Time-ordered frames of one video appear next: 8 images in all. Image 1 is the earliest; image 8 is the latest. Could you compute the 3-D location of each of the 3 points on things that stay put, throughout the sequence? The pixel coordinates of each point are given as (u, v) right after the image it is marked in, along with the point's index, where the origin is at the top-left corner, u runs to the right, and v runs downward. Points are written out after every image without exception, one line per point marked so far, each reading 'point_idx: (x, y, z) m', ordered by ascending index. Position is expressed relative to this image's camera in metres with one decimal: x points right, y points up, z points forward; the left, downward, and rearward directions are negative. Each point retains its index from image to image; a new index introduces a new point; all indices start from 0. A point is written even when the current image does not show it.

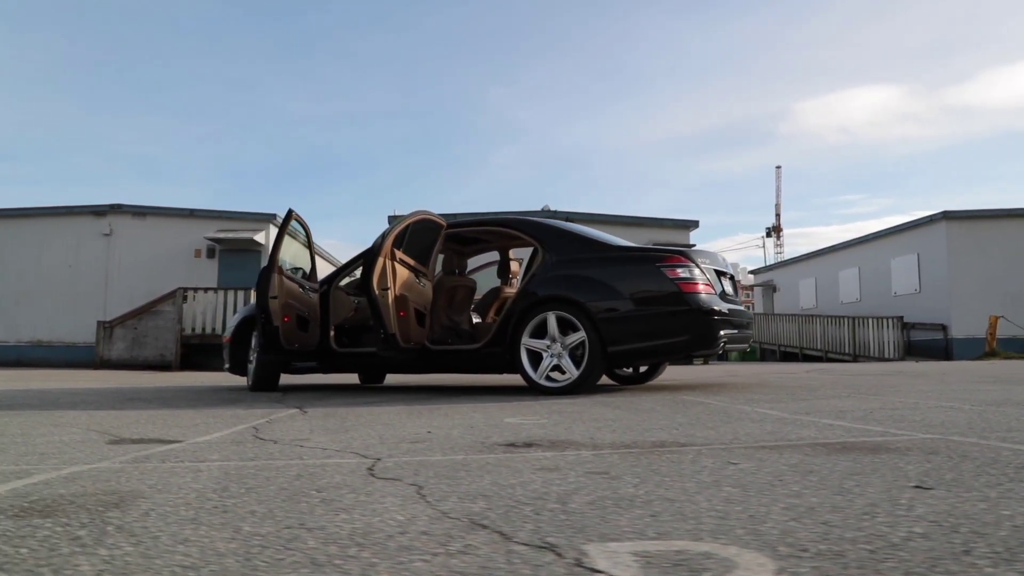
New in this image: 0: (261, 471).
0: (-0.7, -0.5, +2.5) m
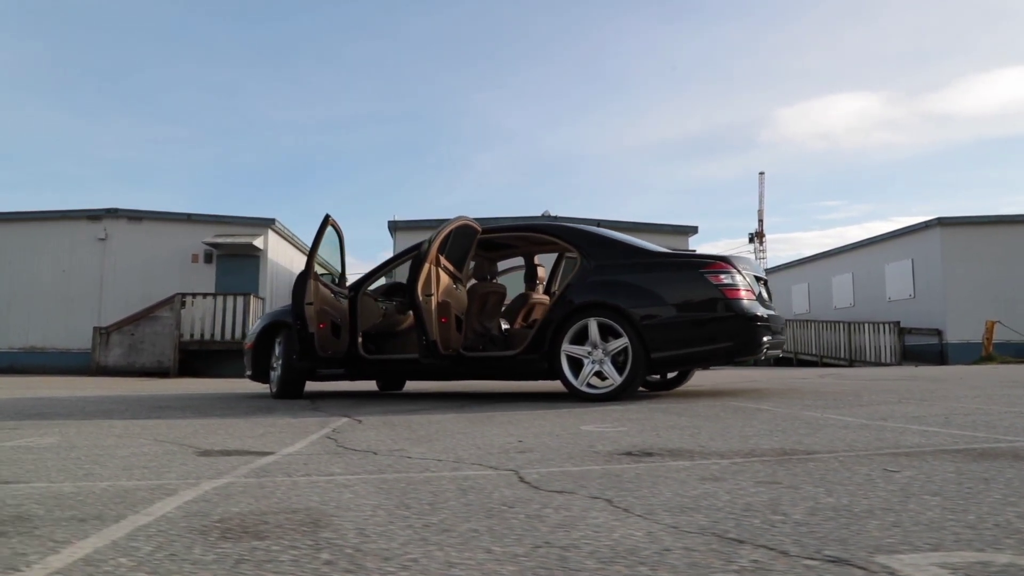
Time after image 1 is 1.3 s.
0: (-0.3, -0.6, +2.4) m
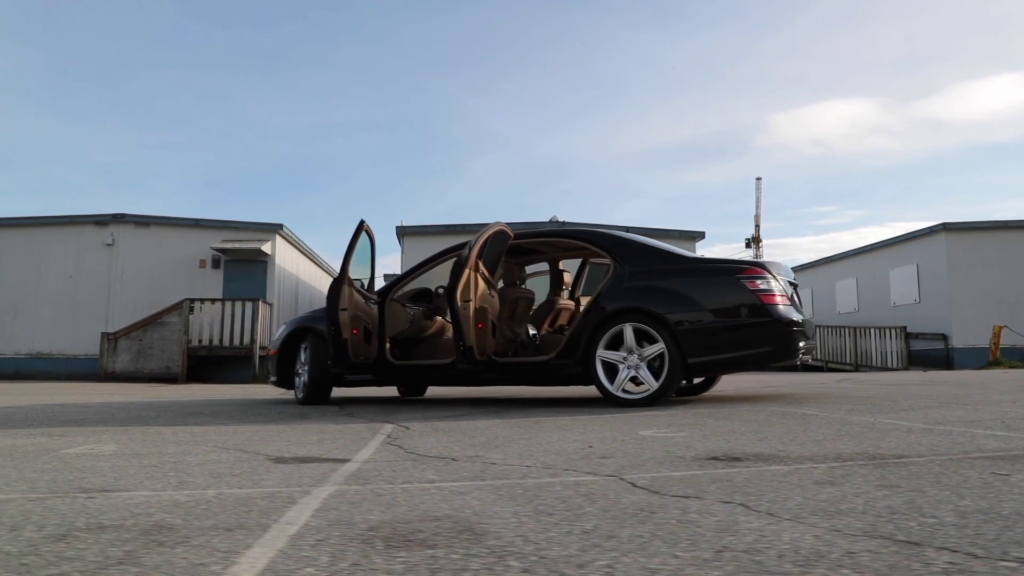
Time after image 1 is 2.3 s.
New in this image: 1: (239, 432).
0: (+0.1, -0.6, +2.4) m
1: (-1.5, -0.8, +4.8) m
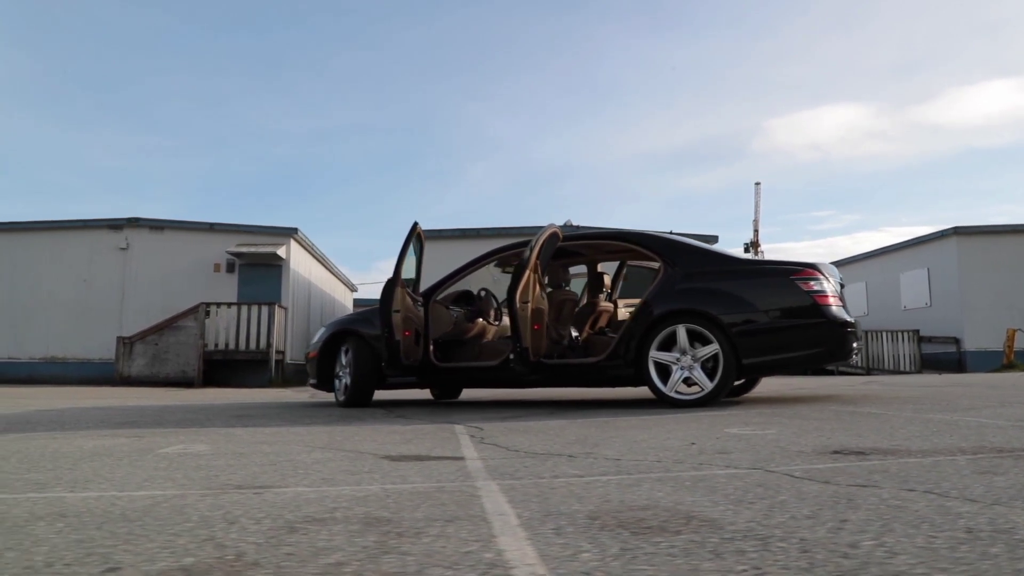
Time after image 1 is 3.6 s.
0: (+0.5, -0.6, +2.5) m
1: (-1.1, -0.8, +4.8) m
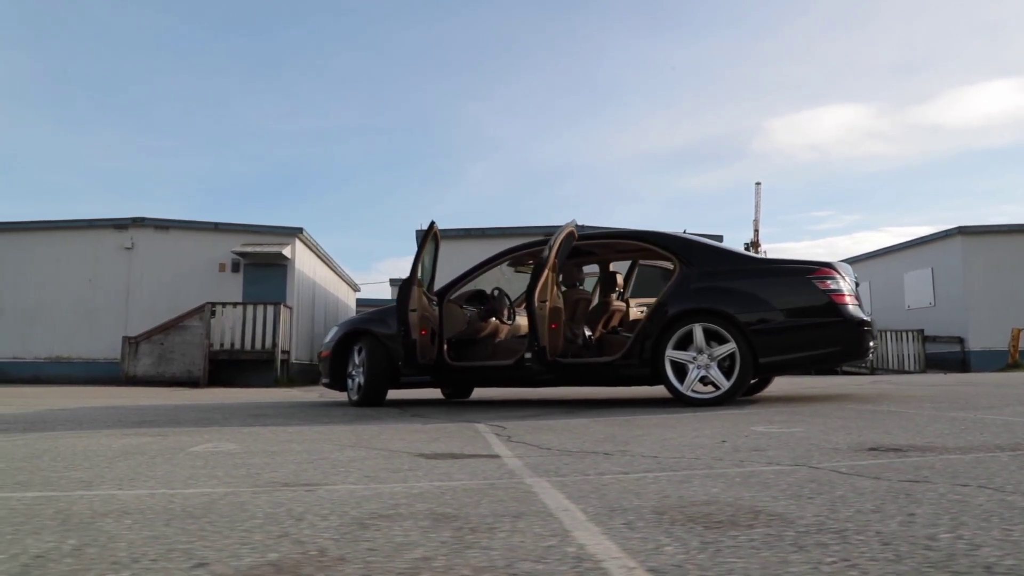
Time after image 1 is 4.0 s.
0: (+0.7, -0.5, +2.5) m
1: (-1.0, -0.8, +4.8) m
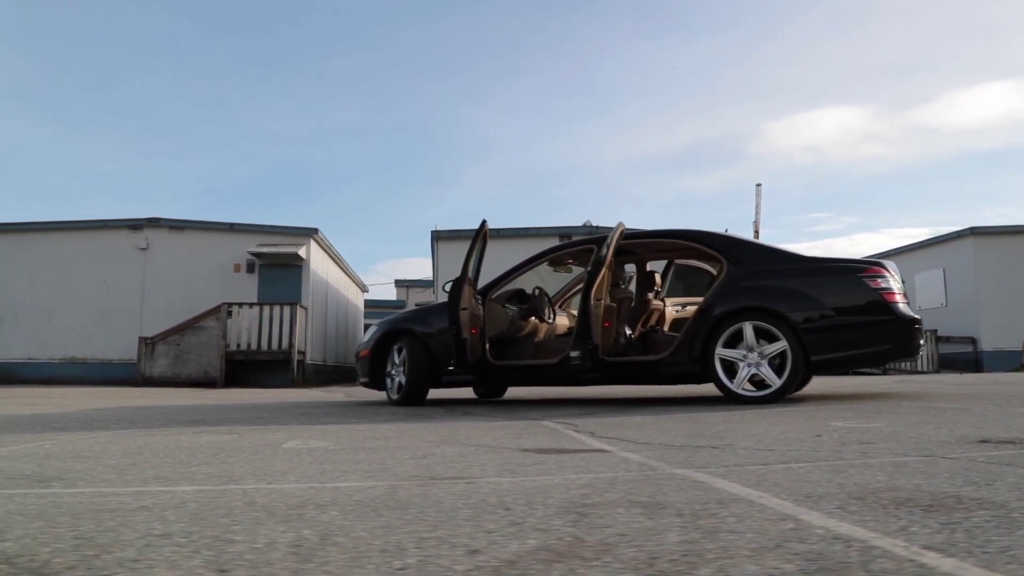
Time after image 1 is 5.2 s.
0: (+1.1, -0.5, +2.5) m
1: (-0.6, -0.8, +4.8) m
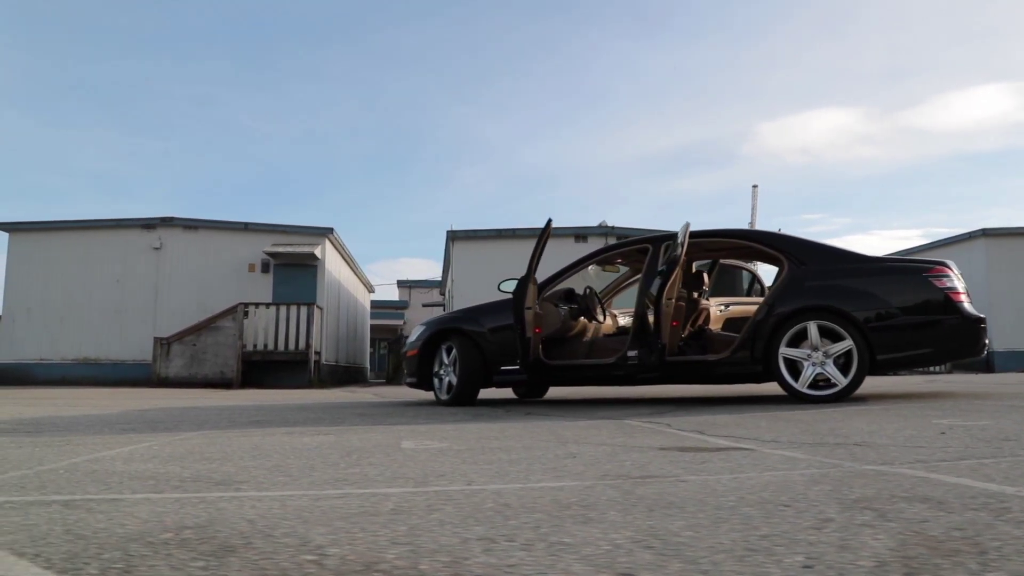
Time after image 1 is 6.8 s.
0: (+1.7, -0.5, +2.5) m
1: (0.0, -0.8, +4.8) m
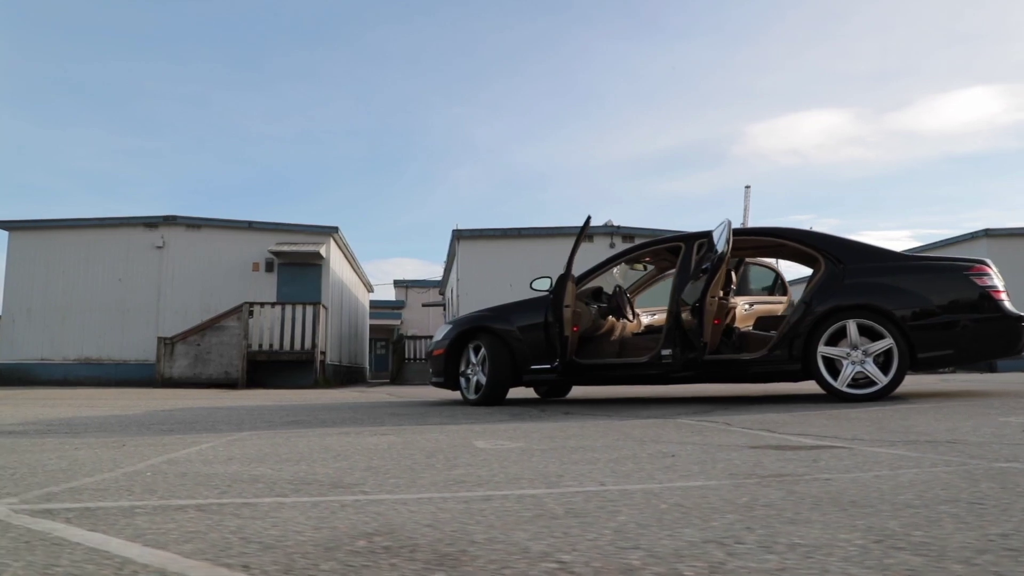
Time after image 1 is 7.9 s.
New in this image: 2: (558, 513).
0: (+2.1, -0.5, +2.5) m
1: (+0.3, -0.8, +4.7) m
2: (+0.1, -0.5, +1.9) m
